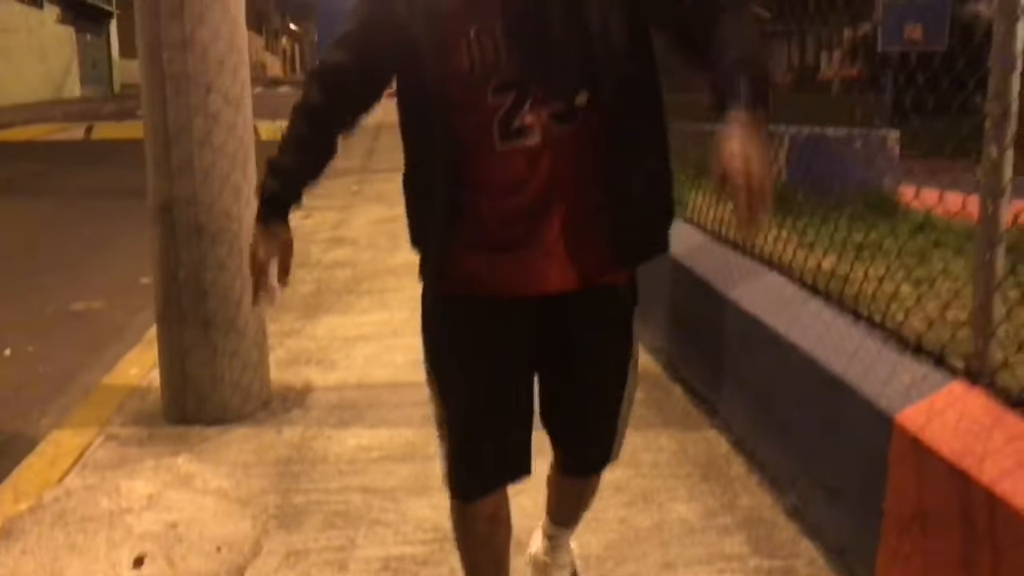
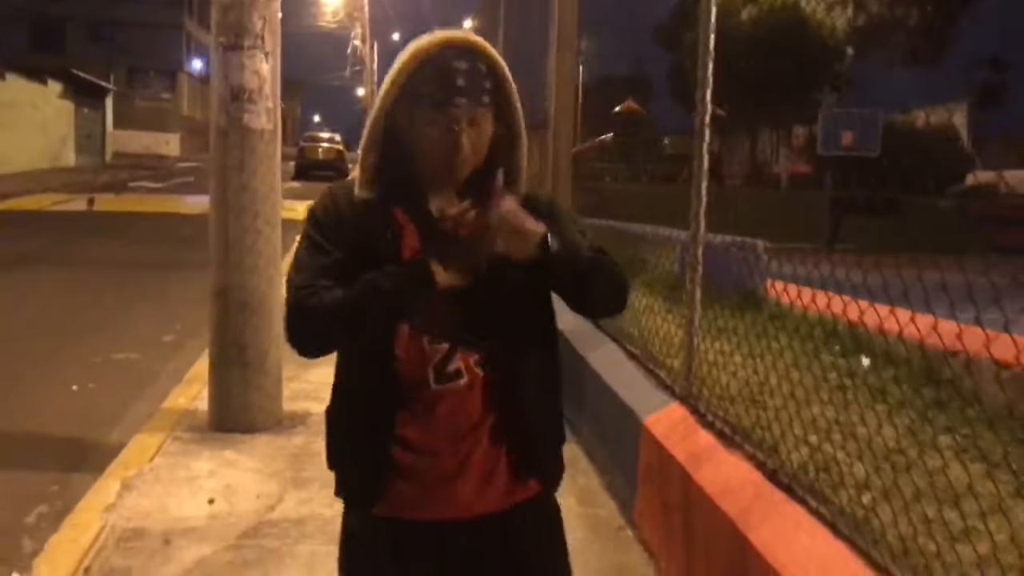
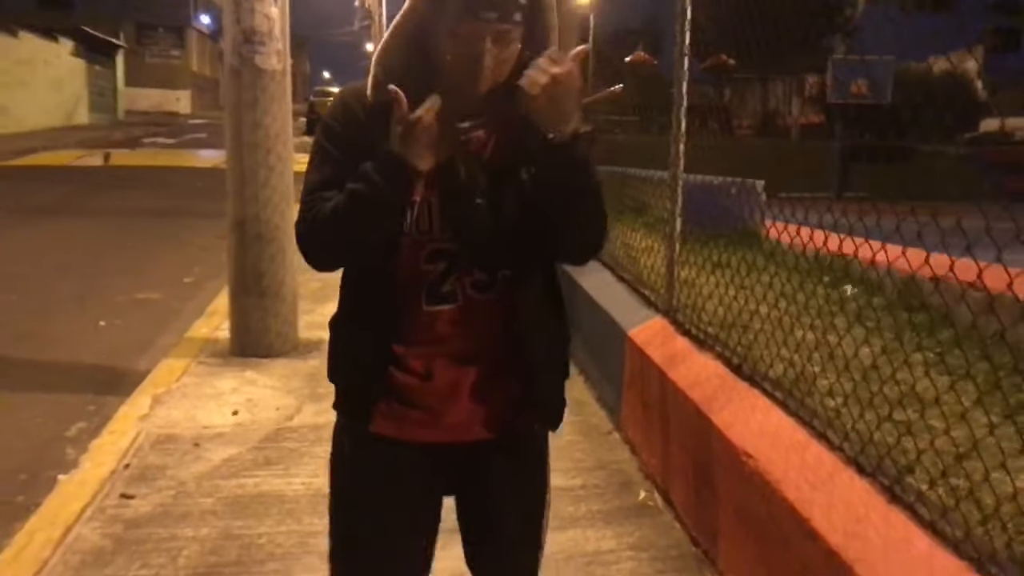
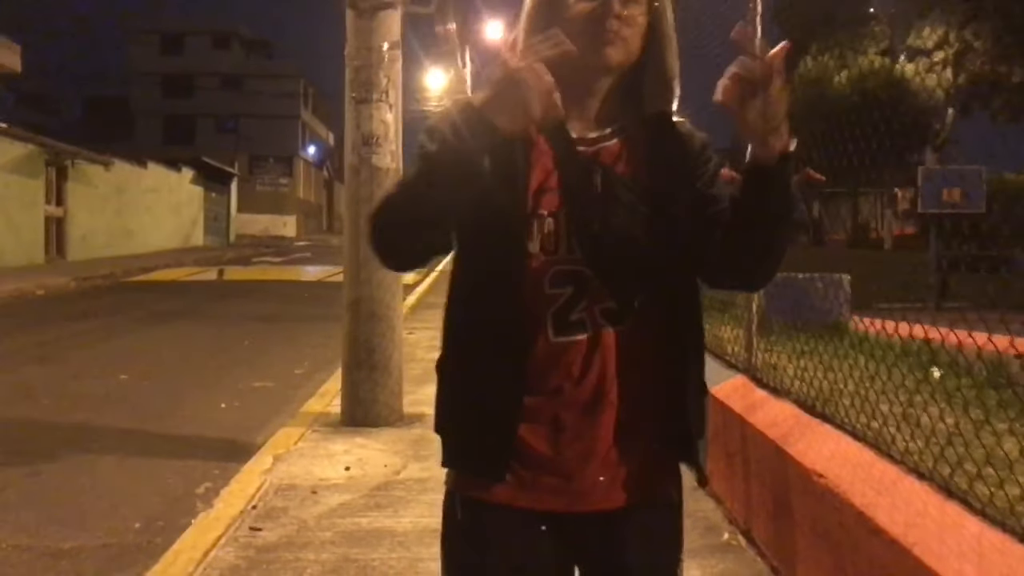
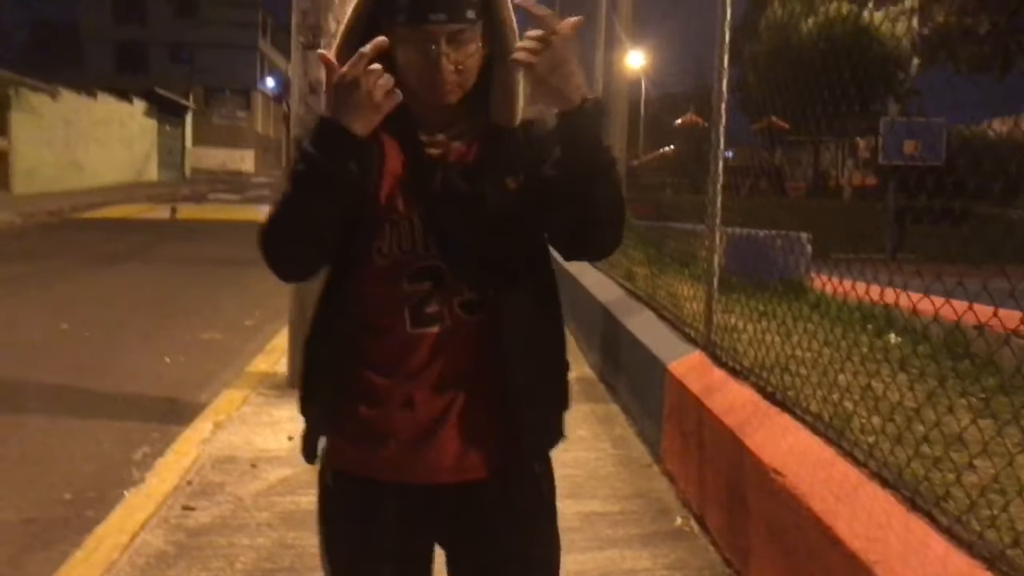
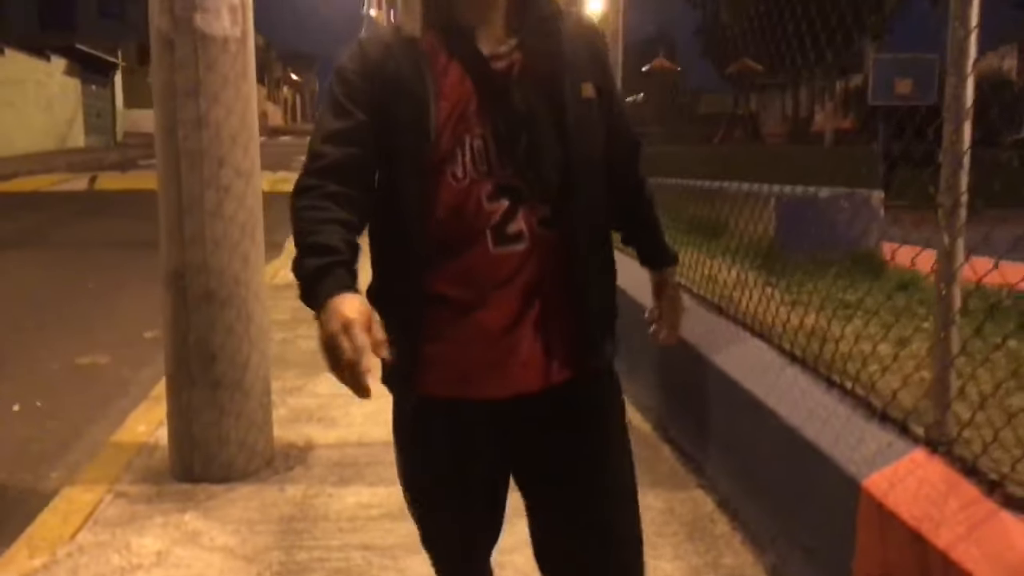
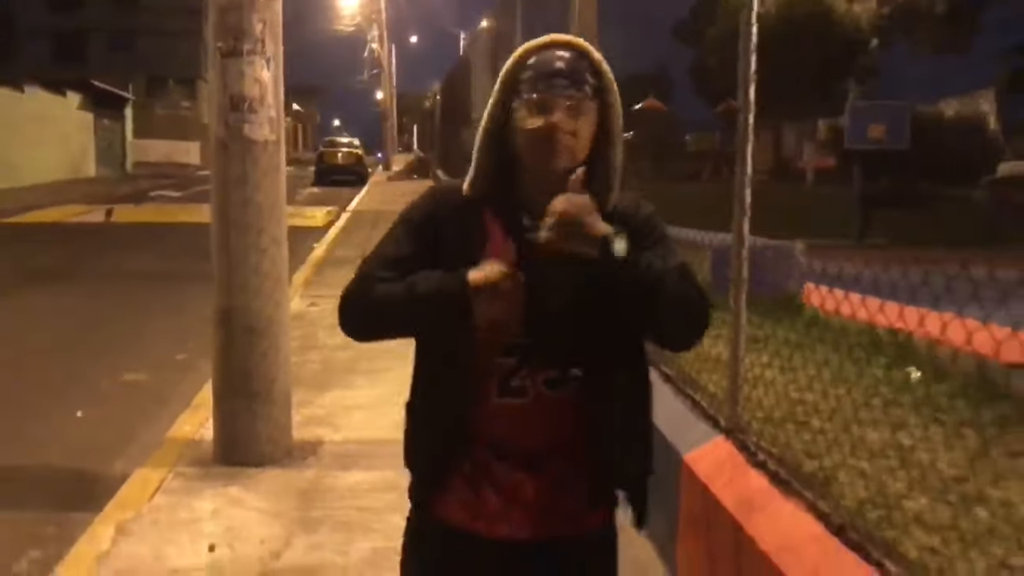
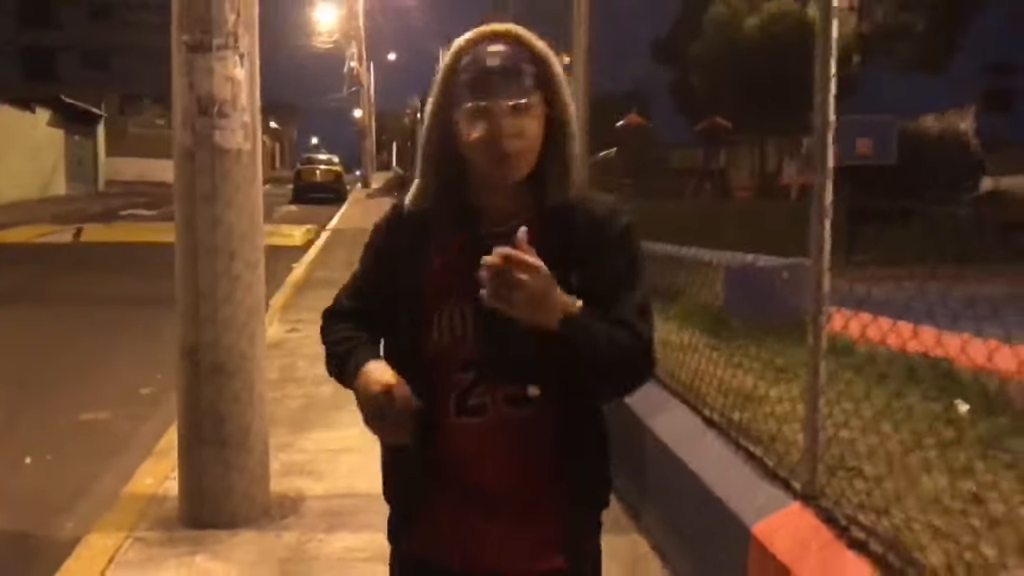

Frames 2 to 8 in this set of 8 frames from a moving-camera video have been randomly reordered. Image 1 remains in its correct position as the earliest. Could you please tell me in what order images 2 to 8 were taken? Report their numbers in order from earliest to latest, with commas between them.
6, 8, 7, 2, 3, 5, 4
